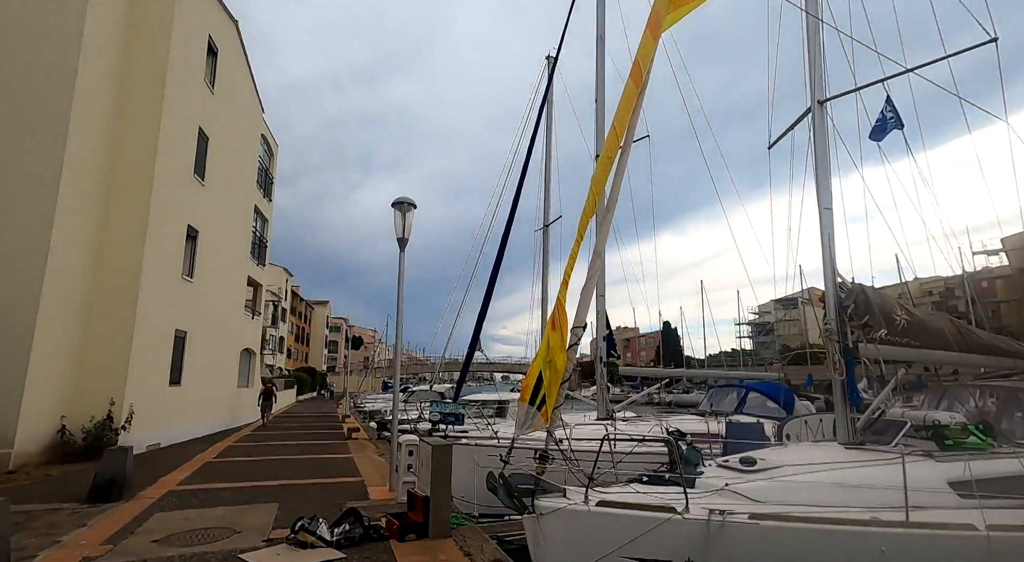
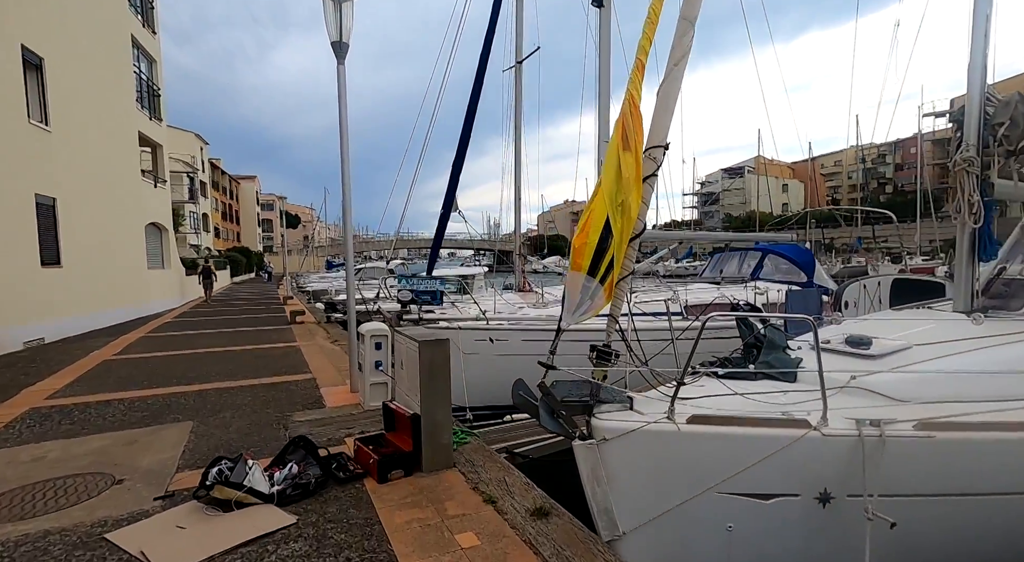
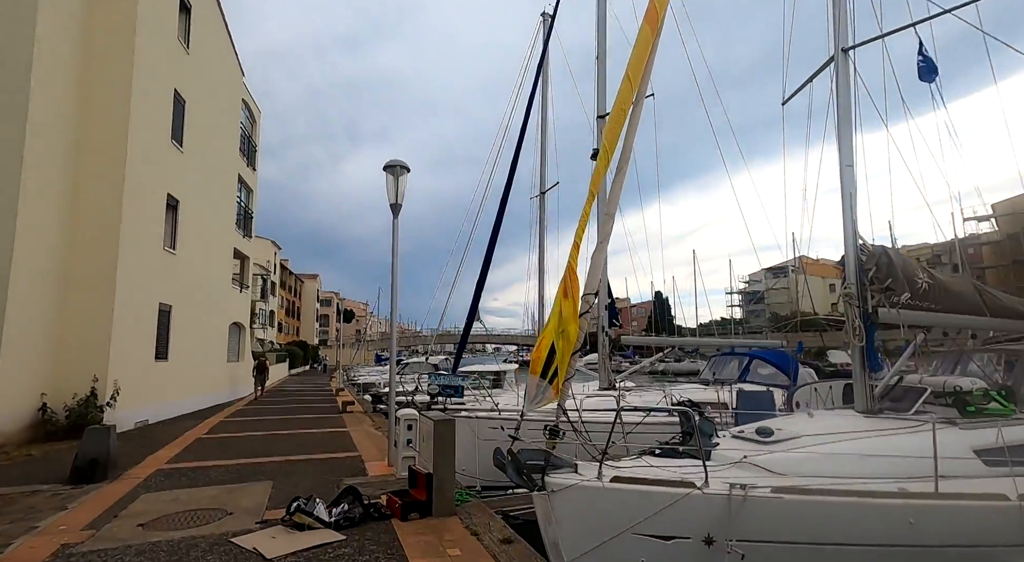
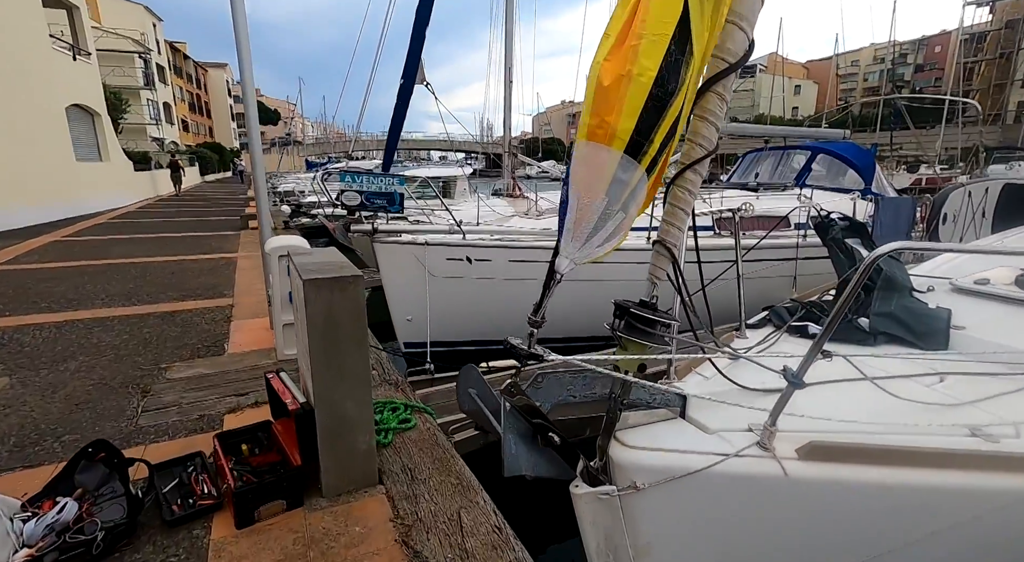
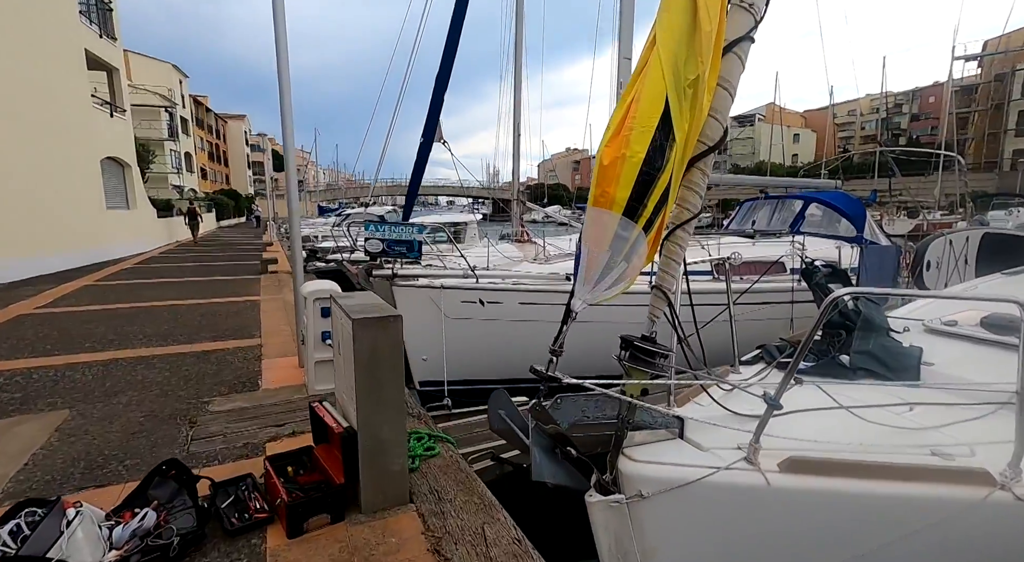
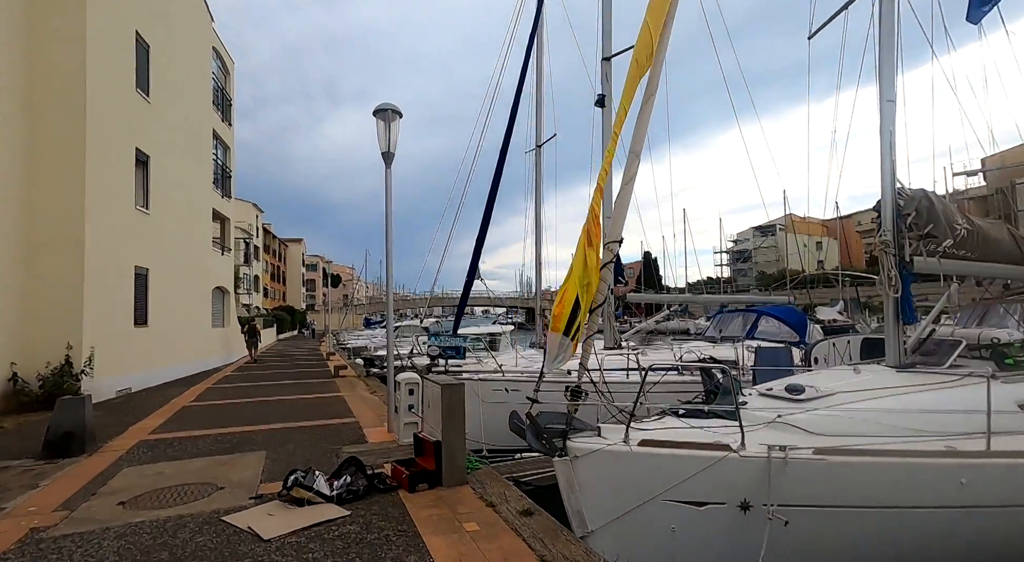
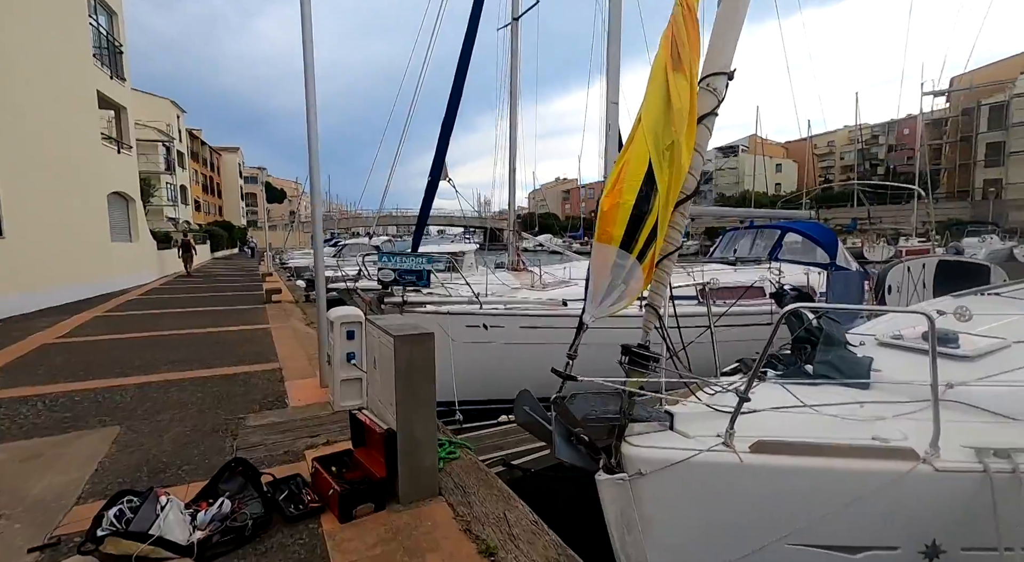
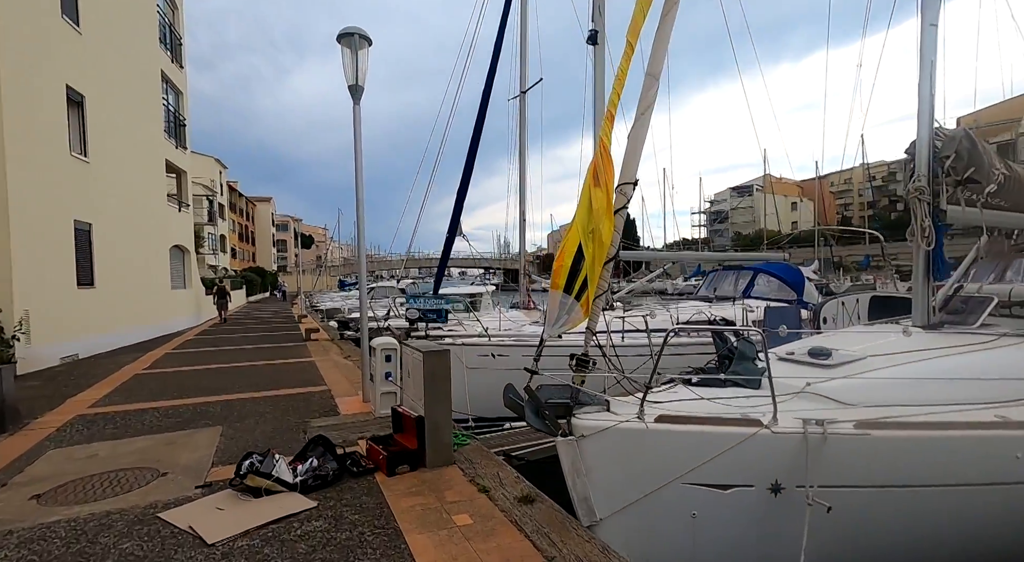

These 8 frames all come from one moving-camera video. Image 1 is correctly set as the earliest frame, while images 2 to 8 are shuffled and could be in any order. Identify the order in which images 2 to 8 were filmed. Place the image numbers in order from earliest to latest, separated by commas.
3, 6, 8, 2, 7, 5, 4
